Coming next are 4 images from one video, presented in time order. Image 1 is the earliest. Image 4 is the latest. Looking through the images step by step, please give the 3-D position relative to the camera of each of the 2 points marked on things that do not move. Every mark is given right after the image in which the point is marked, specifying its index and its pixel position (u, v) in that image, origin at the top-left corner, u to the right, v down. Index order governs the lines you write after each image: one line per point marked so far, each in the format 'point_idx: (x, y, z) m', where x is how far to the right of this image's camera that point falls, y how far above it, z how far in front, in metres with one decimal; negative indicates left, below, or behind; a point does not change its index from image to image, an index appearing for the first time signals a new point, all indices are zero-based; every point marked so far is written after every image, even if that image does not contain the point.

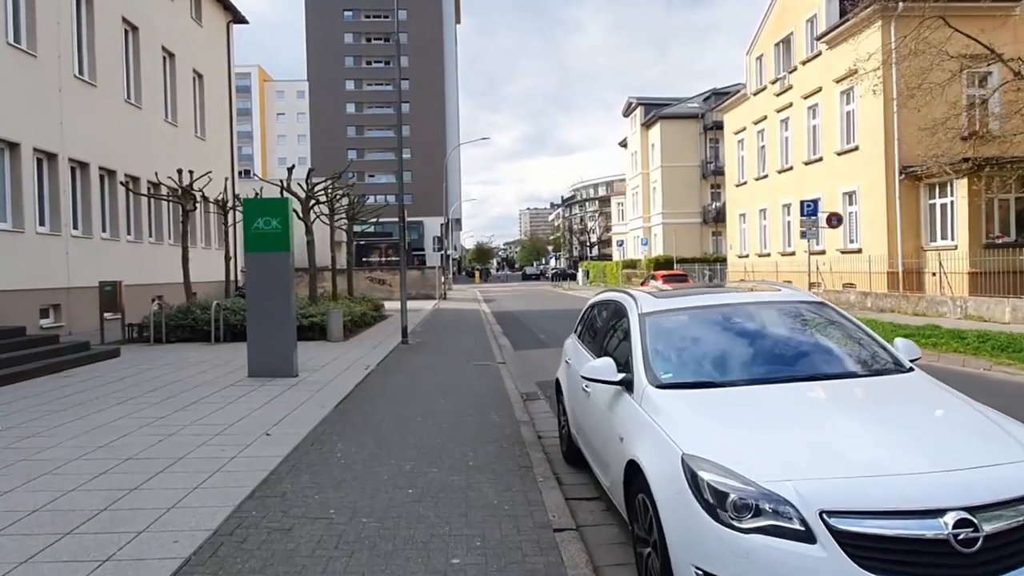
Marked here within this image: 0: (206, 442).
0: (-2.7, -1.4, +6.6) m
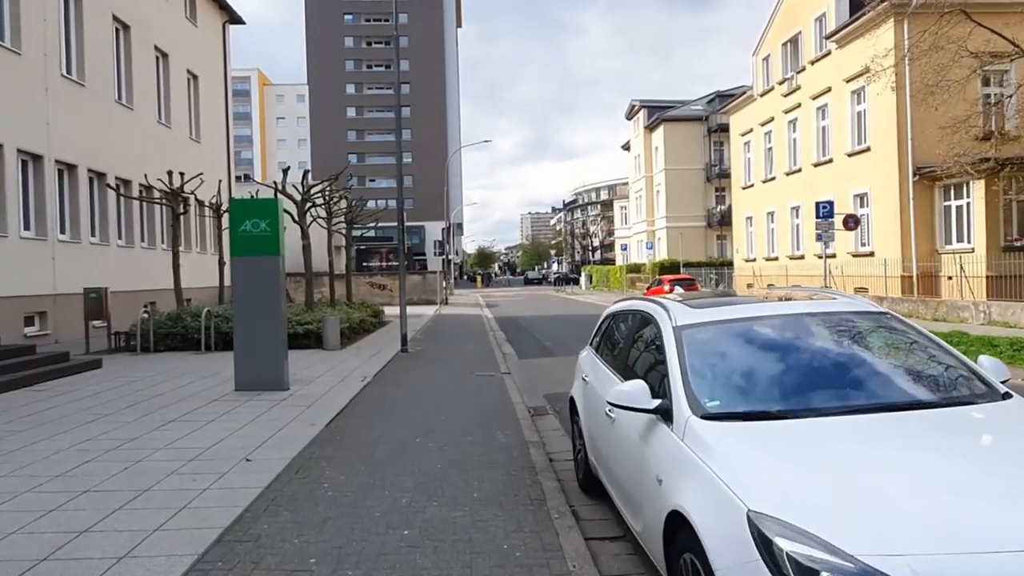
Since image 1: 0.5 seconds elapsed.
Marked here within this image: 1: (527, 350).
0: (-2.6, -1.4, +5.9) m
1: (+0.3, -1.4, +16.7) m
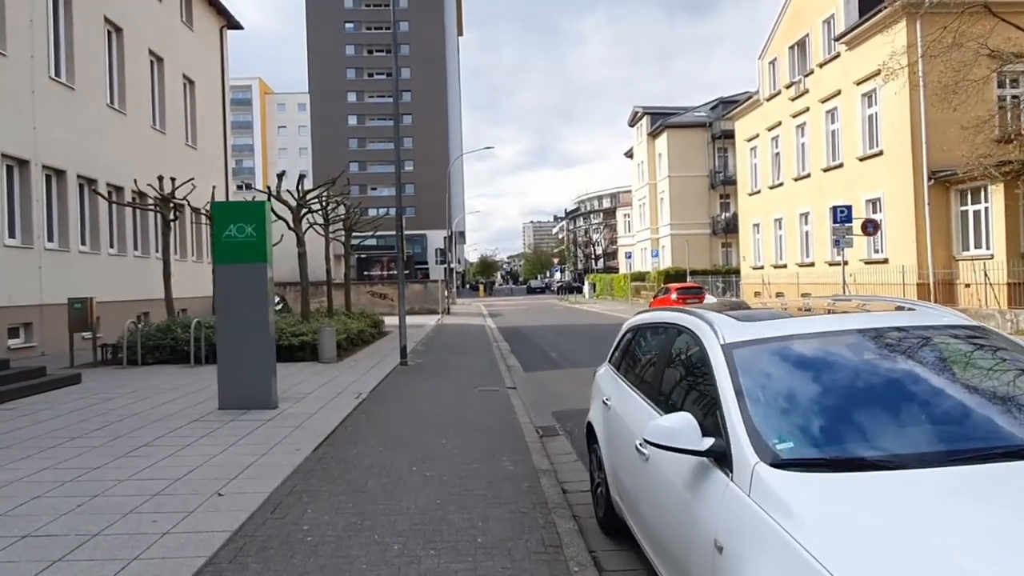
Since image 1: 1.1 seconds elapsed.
0: (-2.6, -1.5, +5.1) m
1: (+0.4, -1.6, +16.0) m
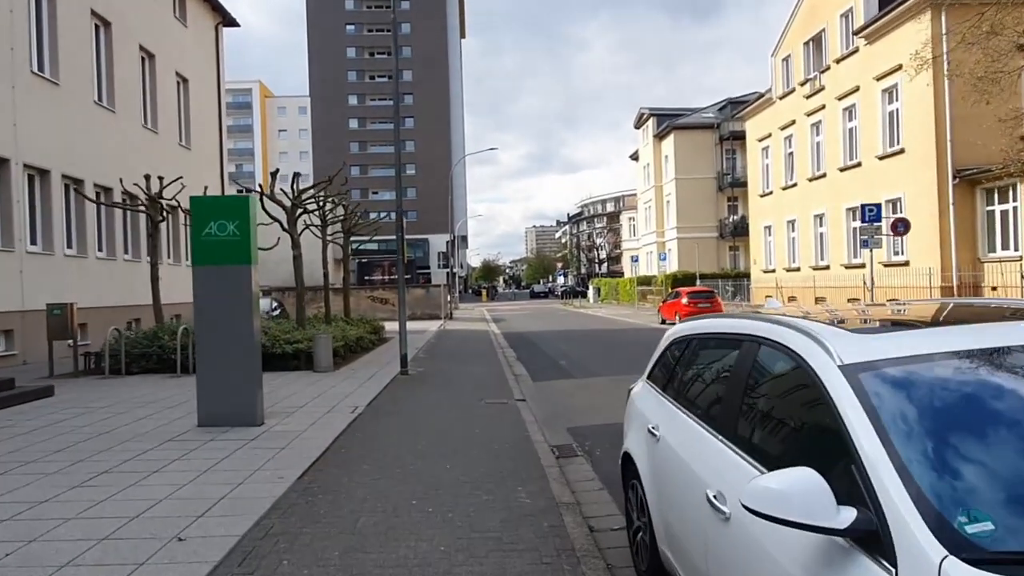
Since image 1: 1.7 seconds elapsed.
0: (-2.5, -1.5, +4.2) m
1: (+0.6, -1.7, +15.0) m
